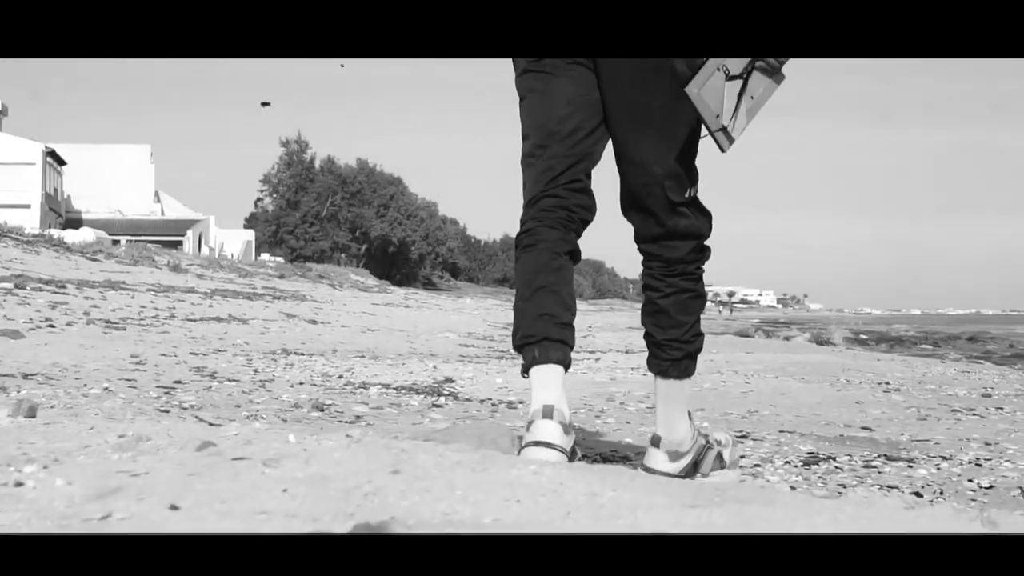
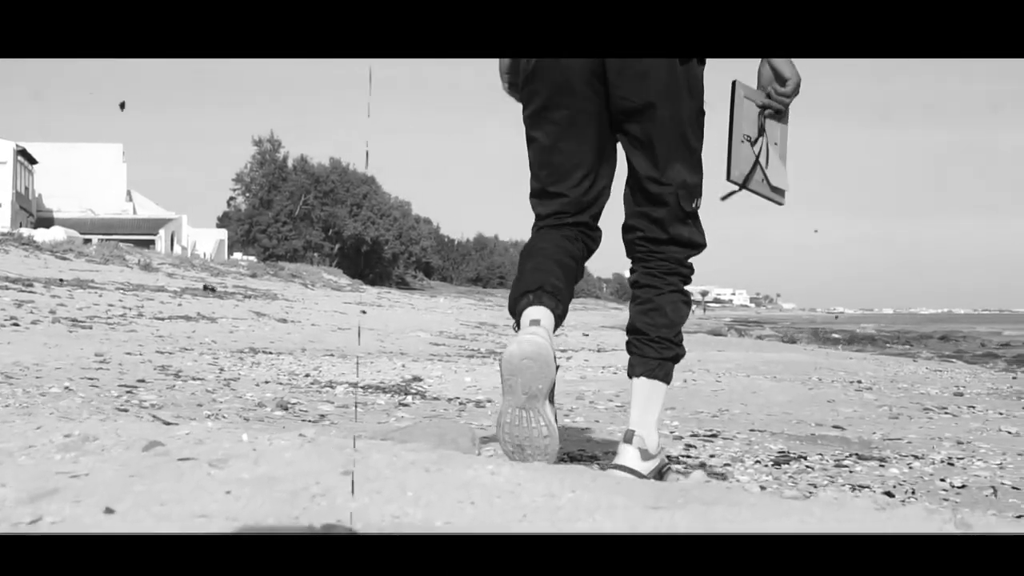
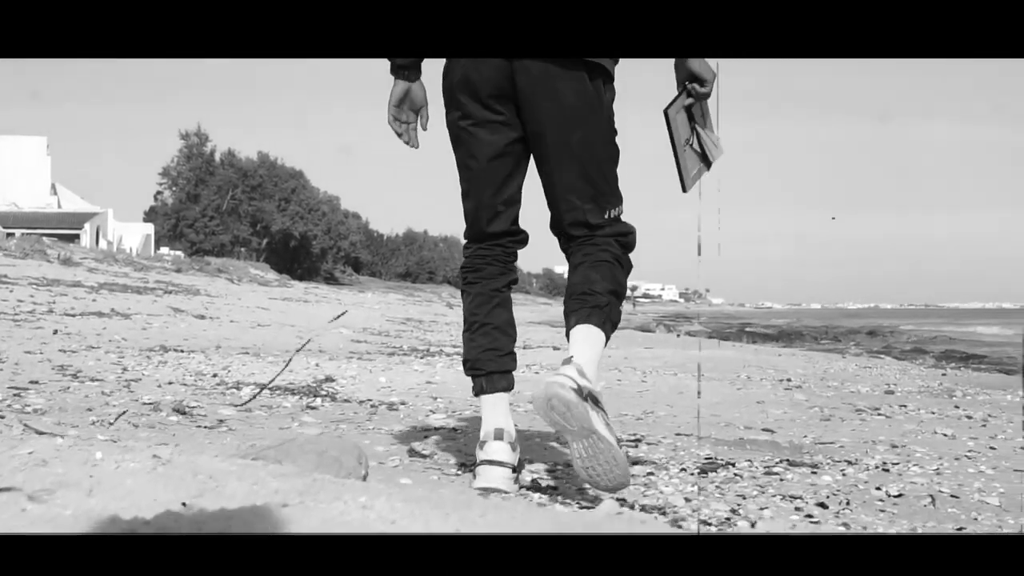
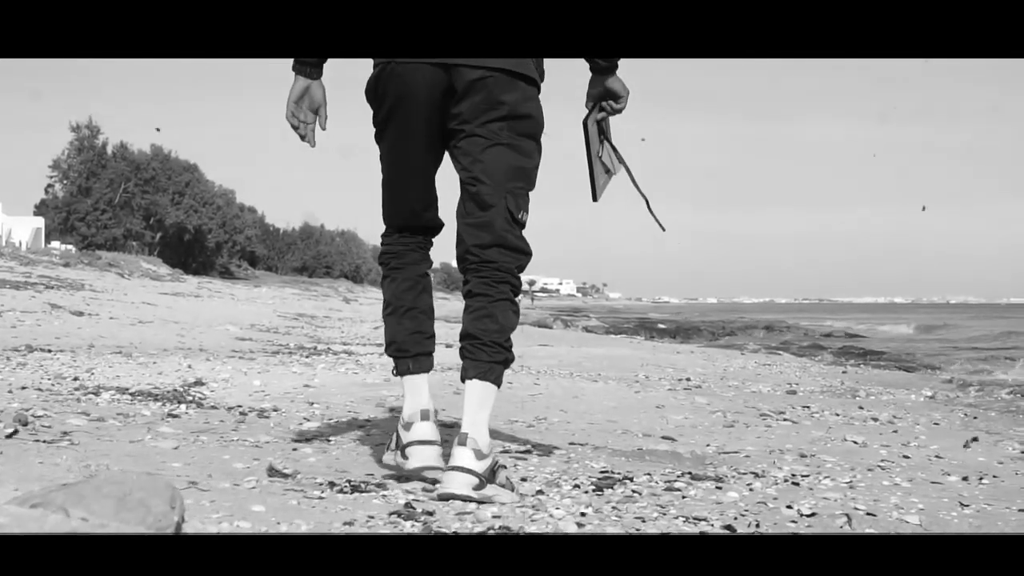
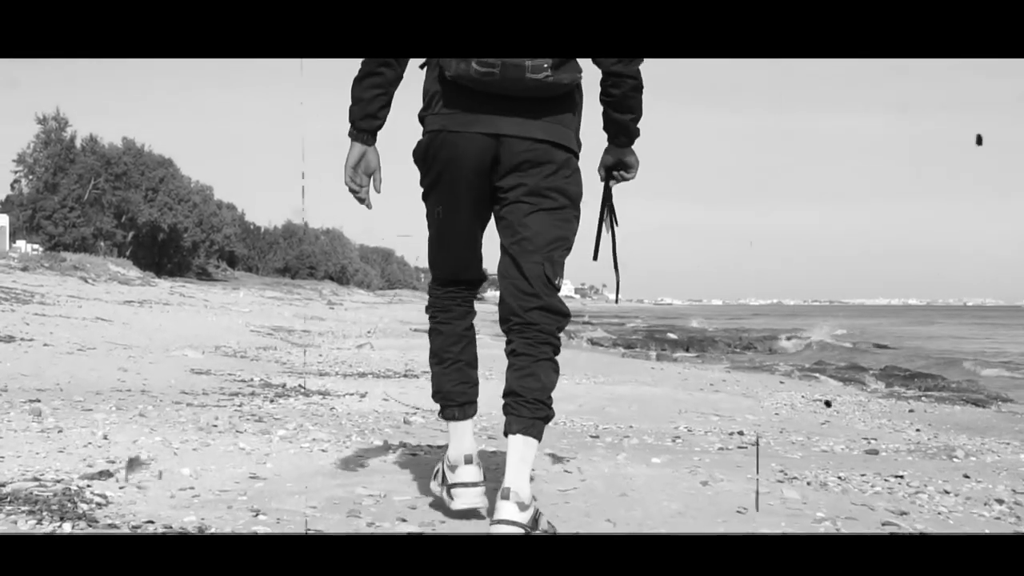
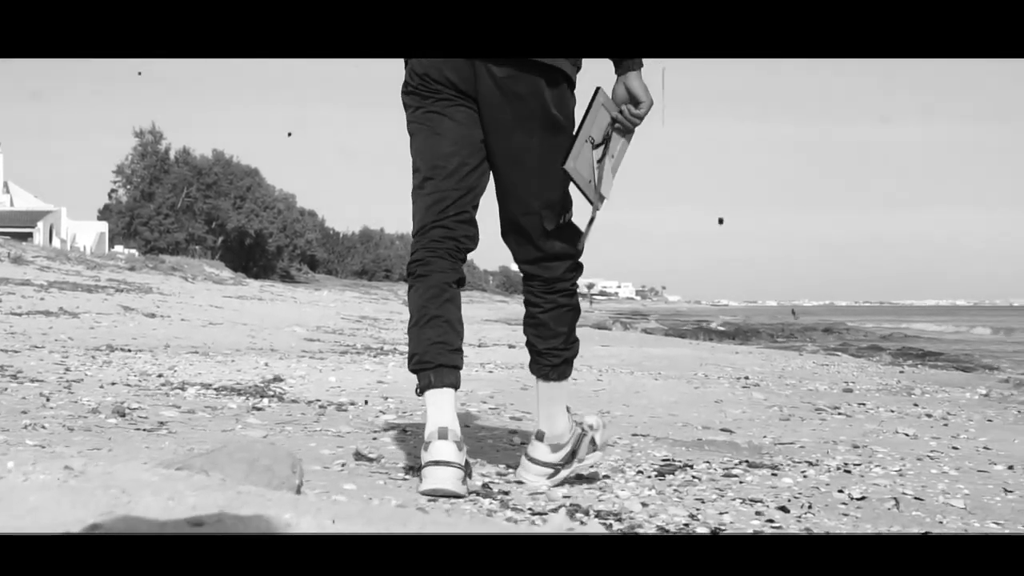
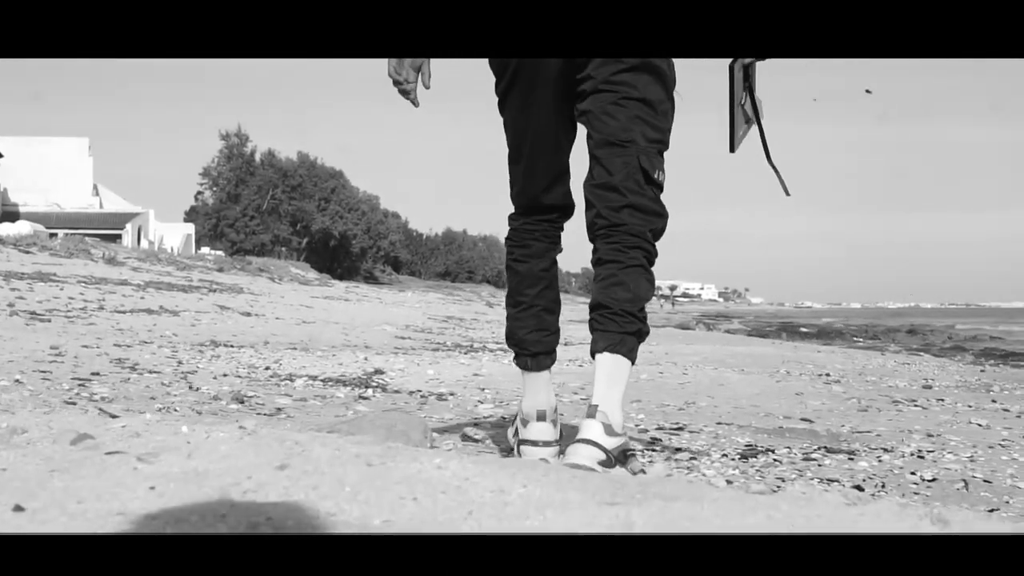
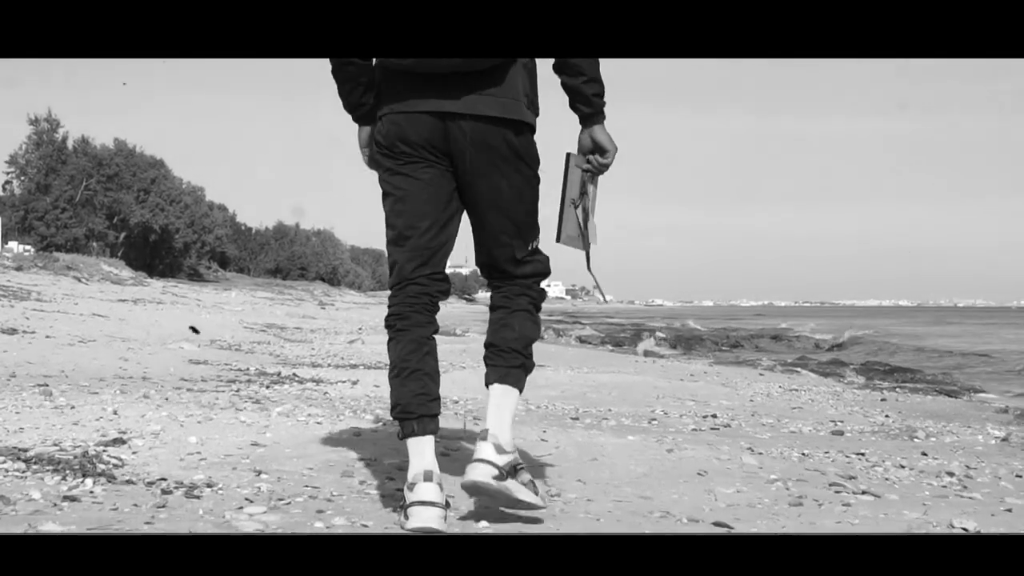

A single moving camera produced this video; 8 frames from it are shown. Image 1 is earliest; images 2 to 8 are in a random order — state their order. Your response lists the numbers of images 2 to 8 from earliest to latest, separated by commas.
2, 7, 3, 6, 4, 8, 5
